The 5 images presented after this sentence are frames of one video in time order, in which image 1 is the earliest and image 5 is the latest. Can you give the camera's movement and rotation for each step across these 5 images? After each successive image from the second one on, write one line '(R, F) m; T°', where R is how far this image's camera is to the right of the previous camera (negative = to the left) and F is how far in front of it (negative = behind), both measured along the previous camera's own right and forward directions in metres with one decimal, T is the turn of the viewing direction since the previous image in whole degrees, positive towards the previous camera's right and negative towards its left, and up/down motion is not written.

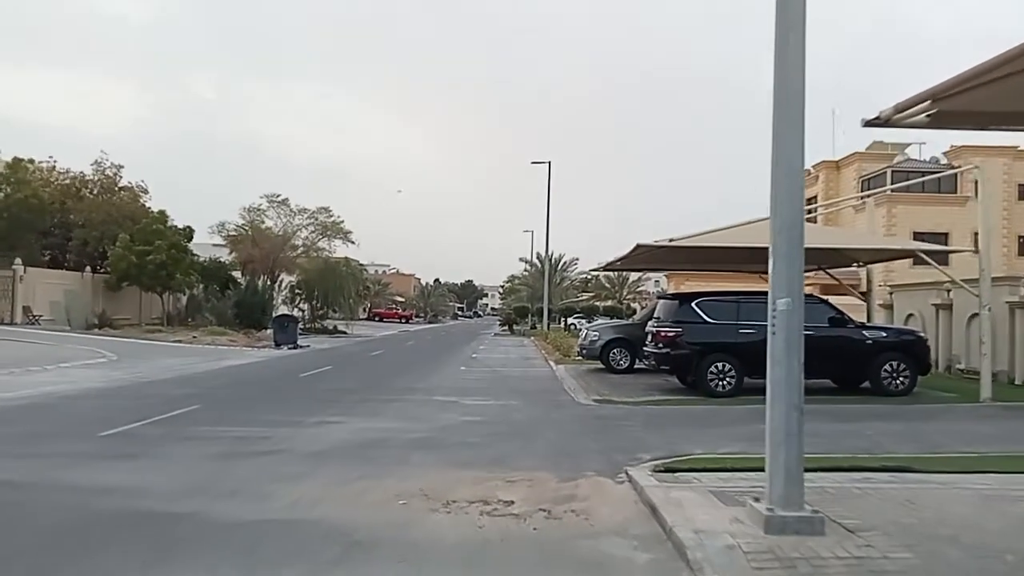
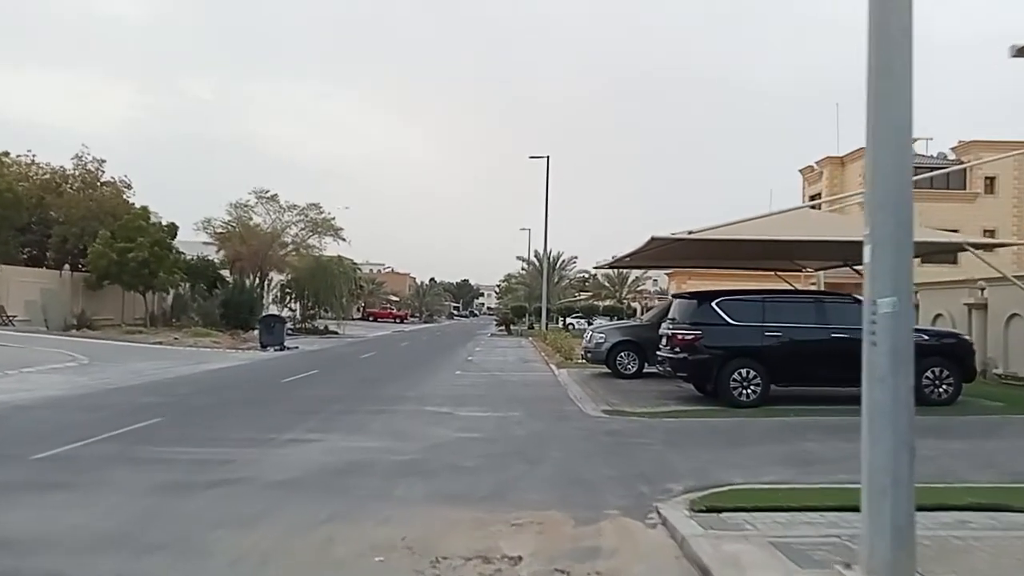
(-0.1, +1.9) m; 0°
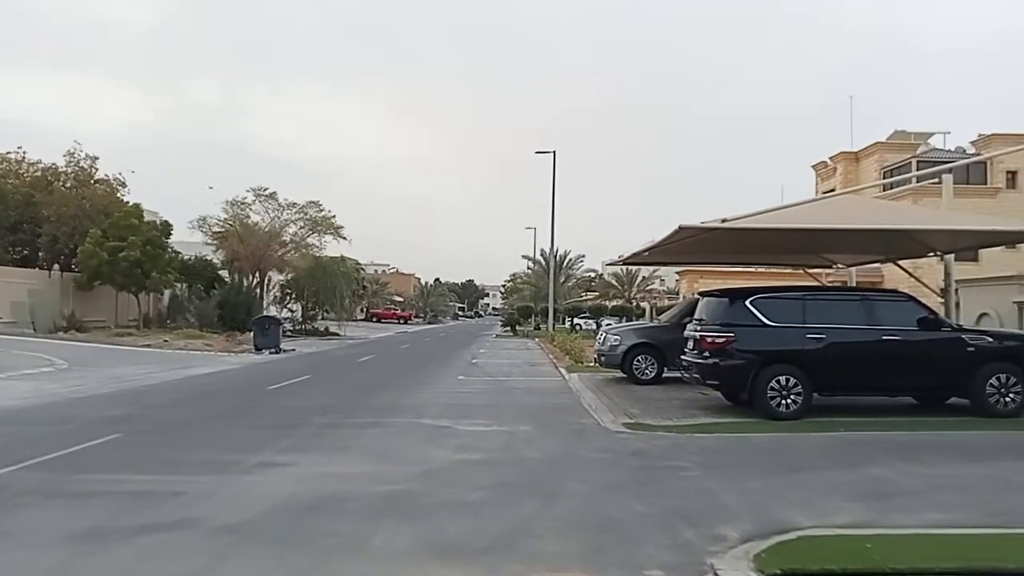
(0.0, +2.0) m; 0°
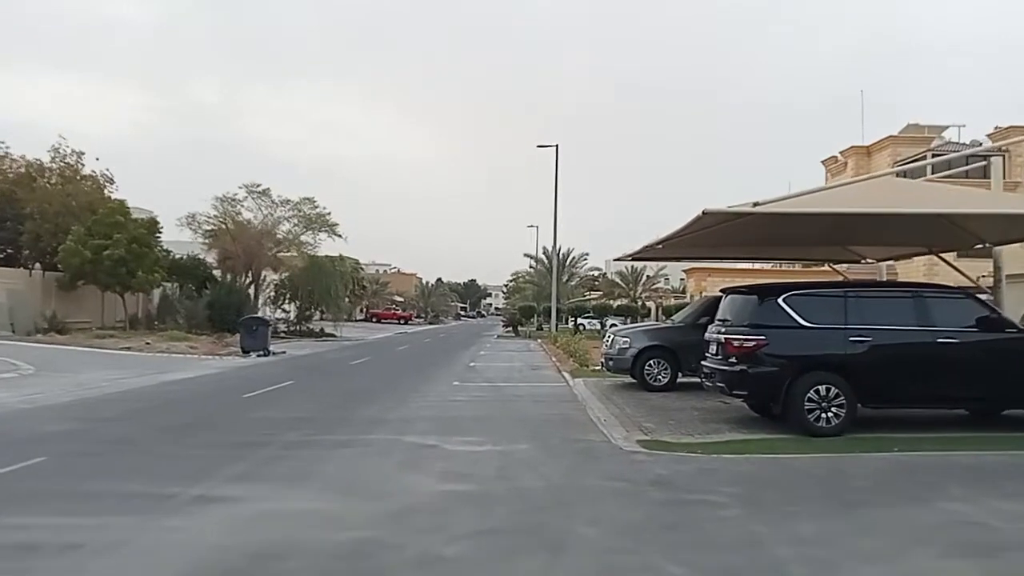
(+0.1, +2.0) m; 0°
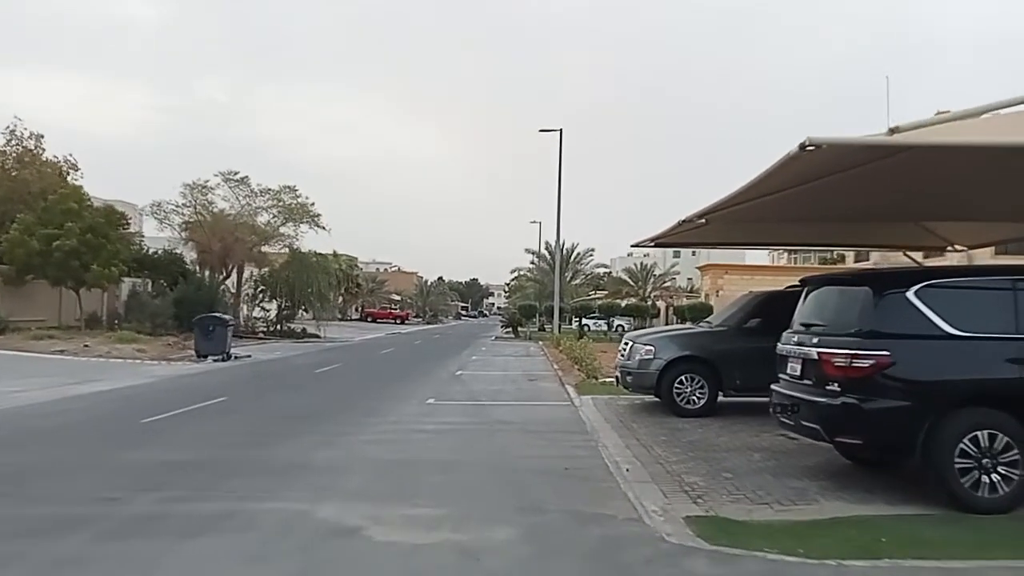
(+0.3, +4.9) m; 0°
